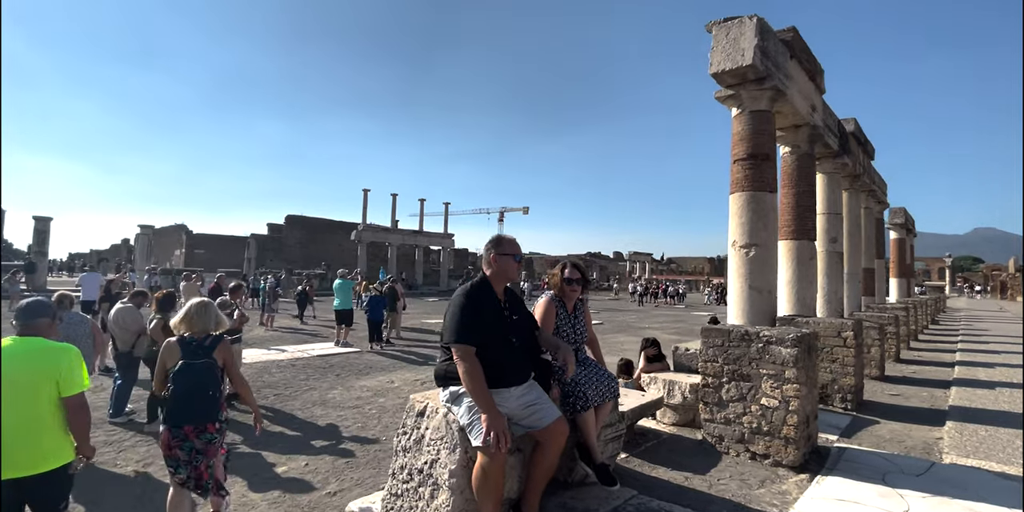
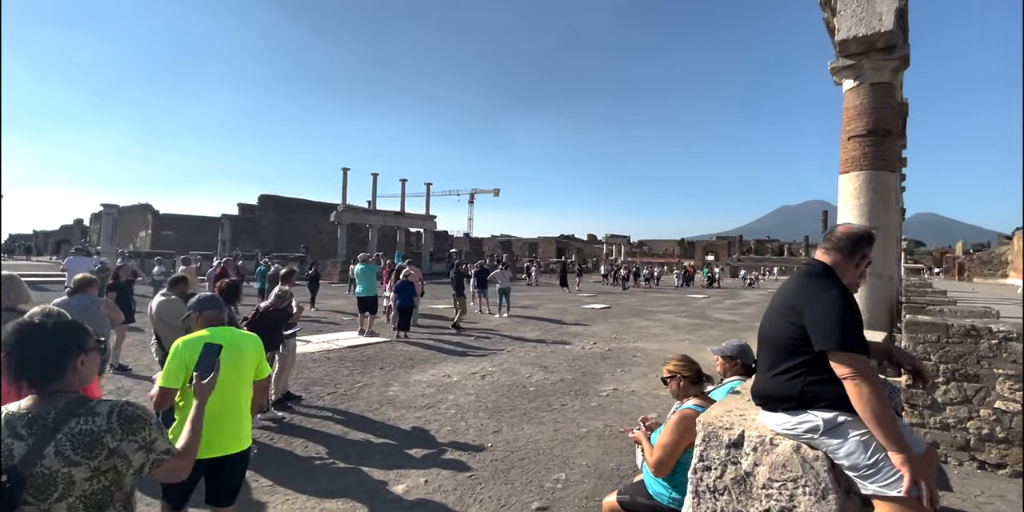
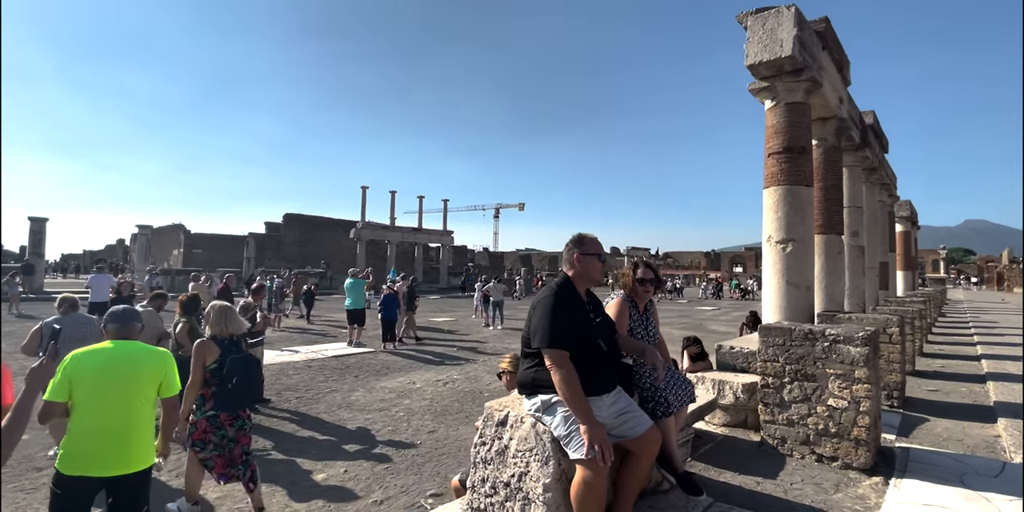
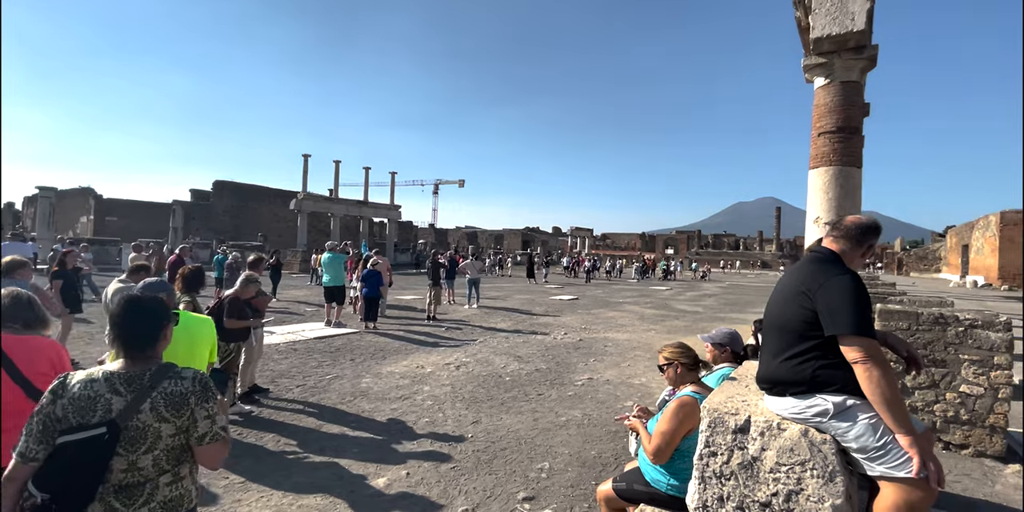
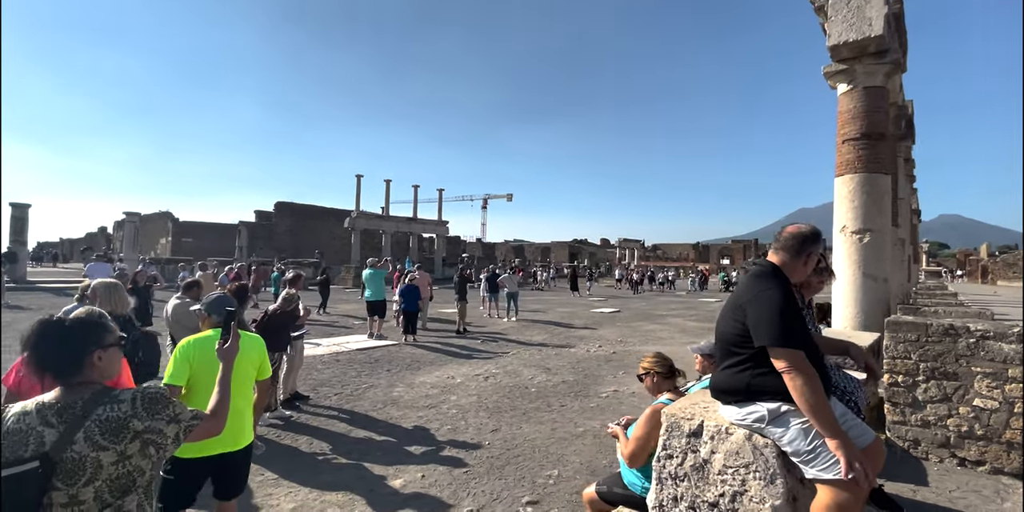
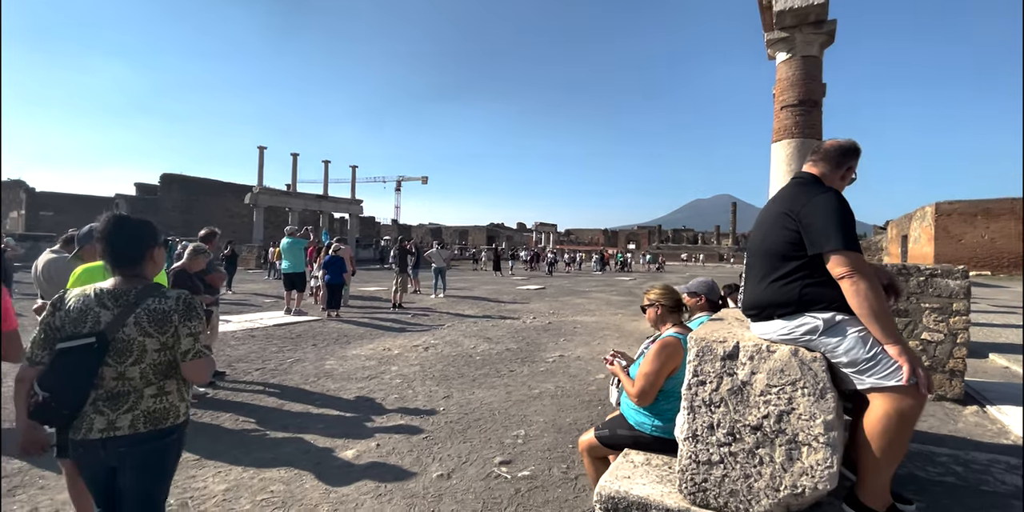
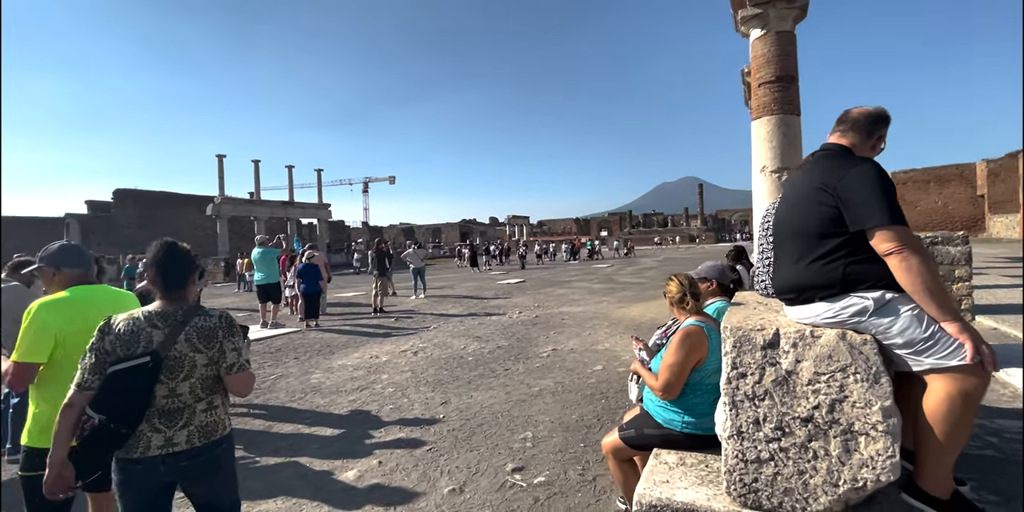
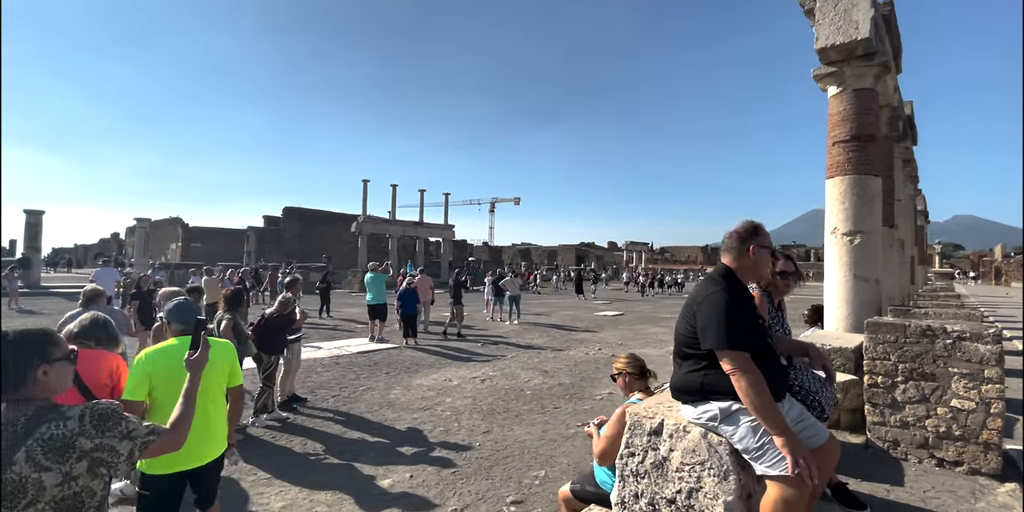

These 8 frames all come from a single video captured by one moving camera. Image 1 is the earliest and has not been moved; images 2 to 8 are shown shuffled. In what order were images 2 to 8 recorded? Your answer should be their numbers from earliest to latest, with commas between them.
3, 8, 5, 2, 4, 6, 7
